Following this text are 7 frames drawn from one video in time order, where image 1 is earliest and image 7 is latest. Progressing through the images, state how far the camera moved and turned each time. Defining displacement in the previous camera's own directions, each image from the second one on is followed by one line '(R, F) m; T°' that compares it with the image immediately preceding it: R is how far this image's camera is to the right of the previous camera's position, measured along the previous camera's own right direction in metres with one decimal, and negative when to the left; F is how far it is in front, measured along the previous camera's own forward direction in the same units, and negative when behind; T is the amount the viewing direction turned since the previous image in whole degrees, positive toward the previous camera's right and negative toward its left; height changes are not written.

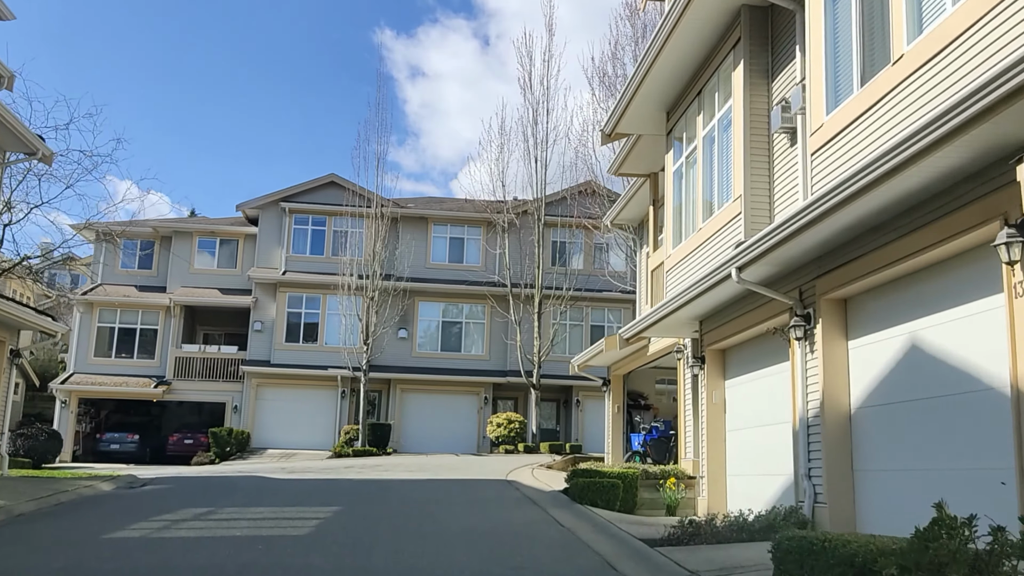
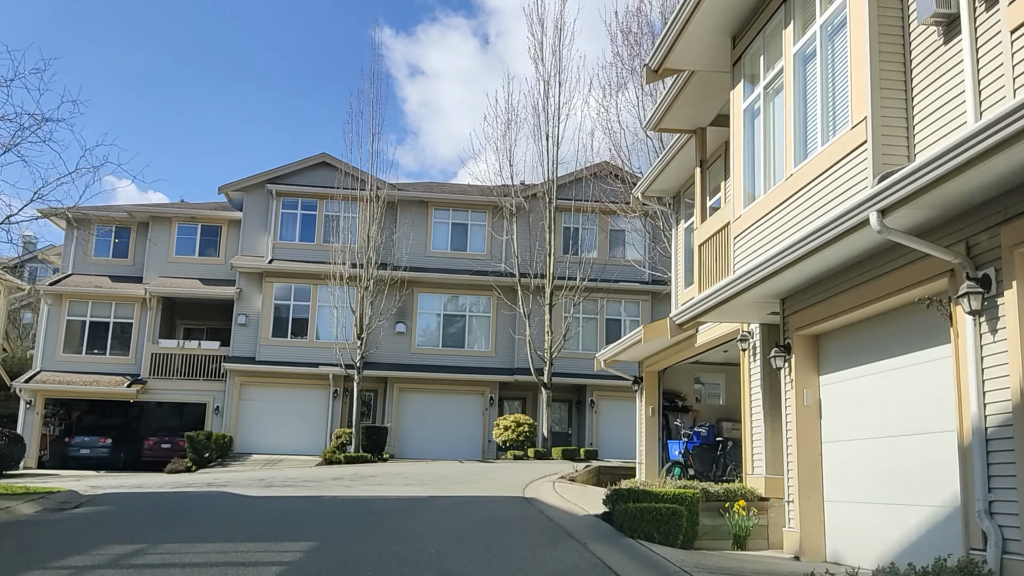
(-0.3, +2.7) m; 0°
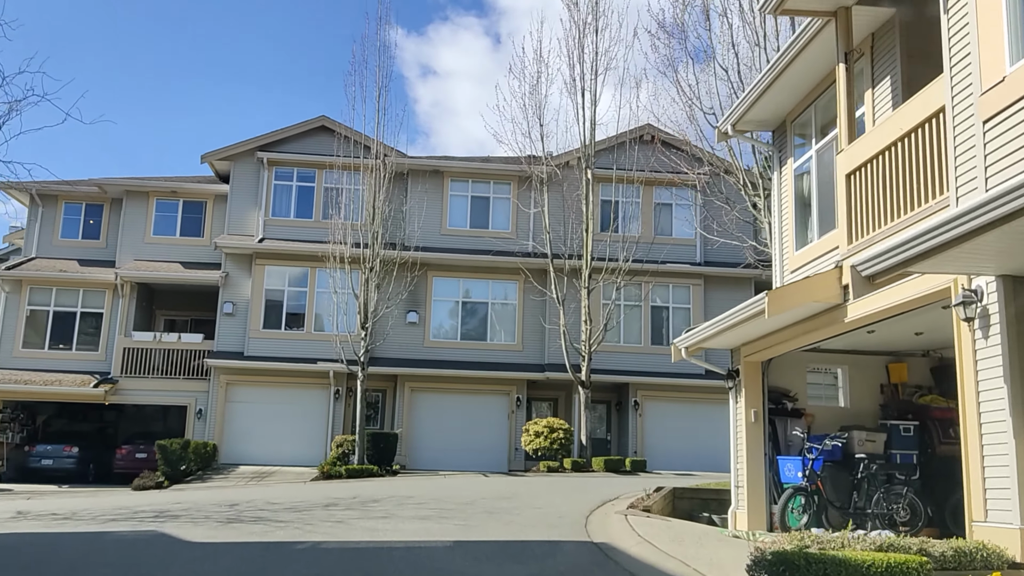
(-0.5, +4.0) m; -1°
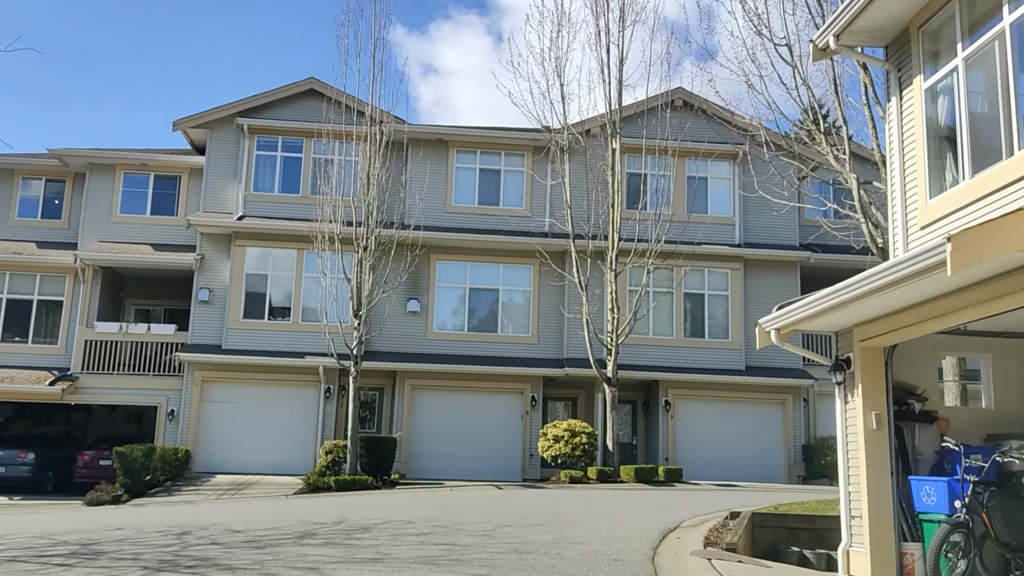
(-0.3, +2.9) m; 0°
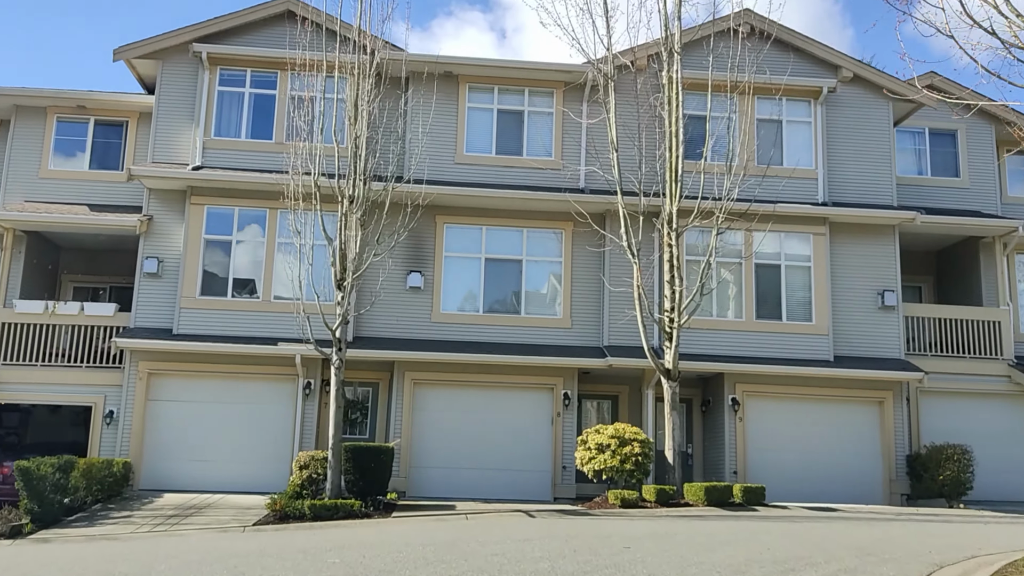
(-0.5, +4.4) m; 0°
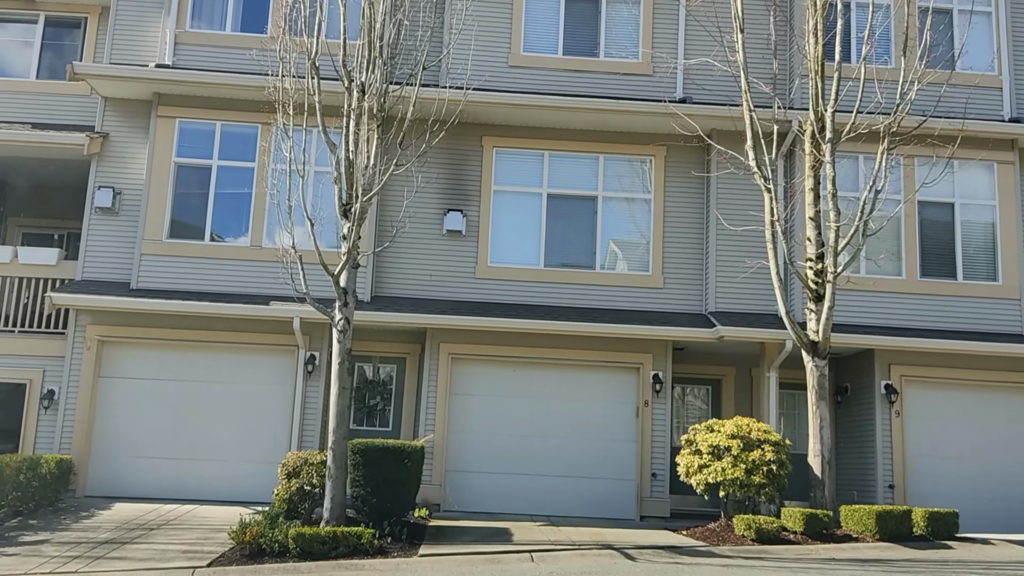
(-0.5, +4.4) m; -2°
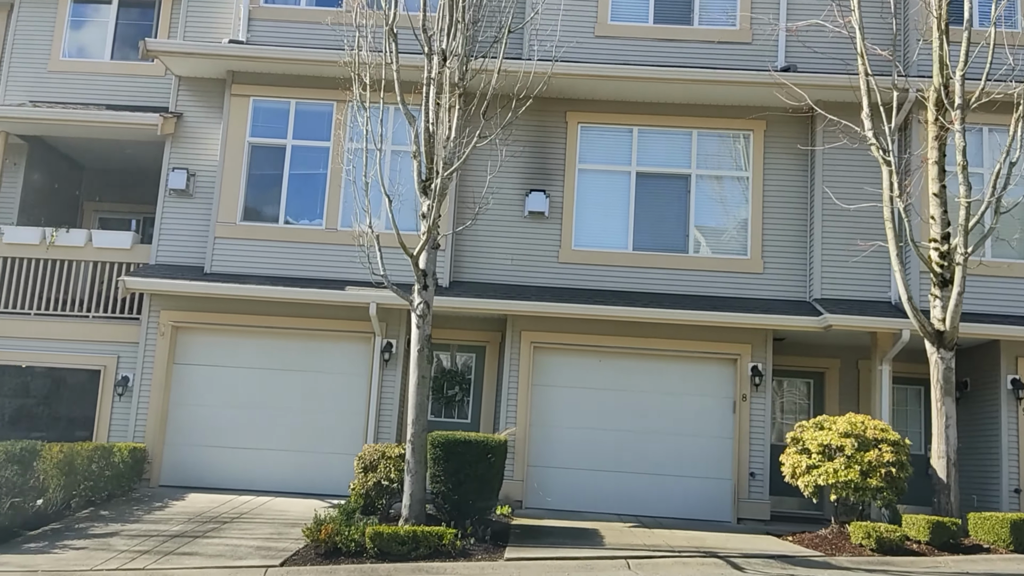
(-0.2, +0.7) m; -4°
